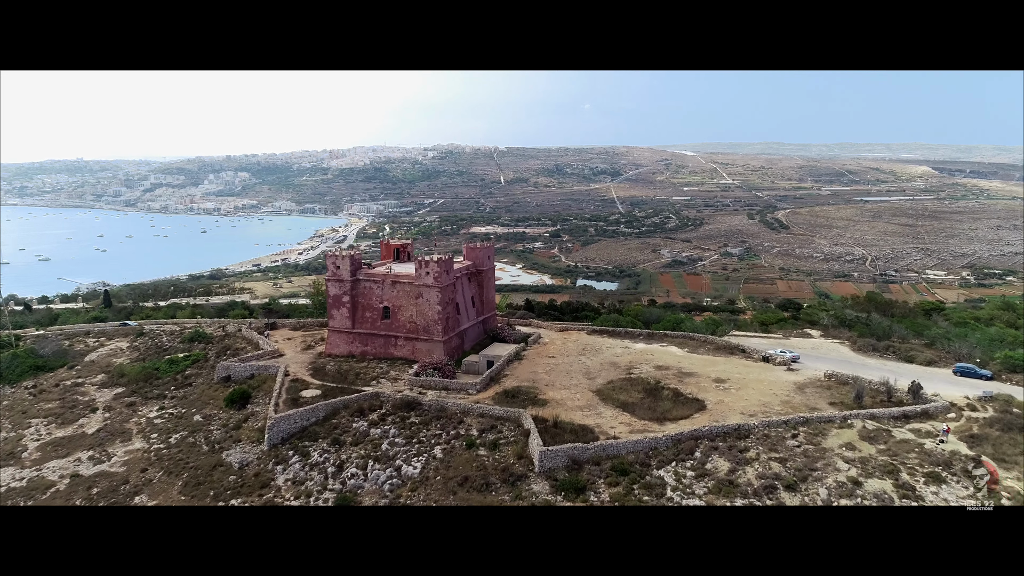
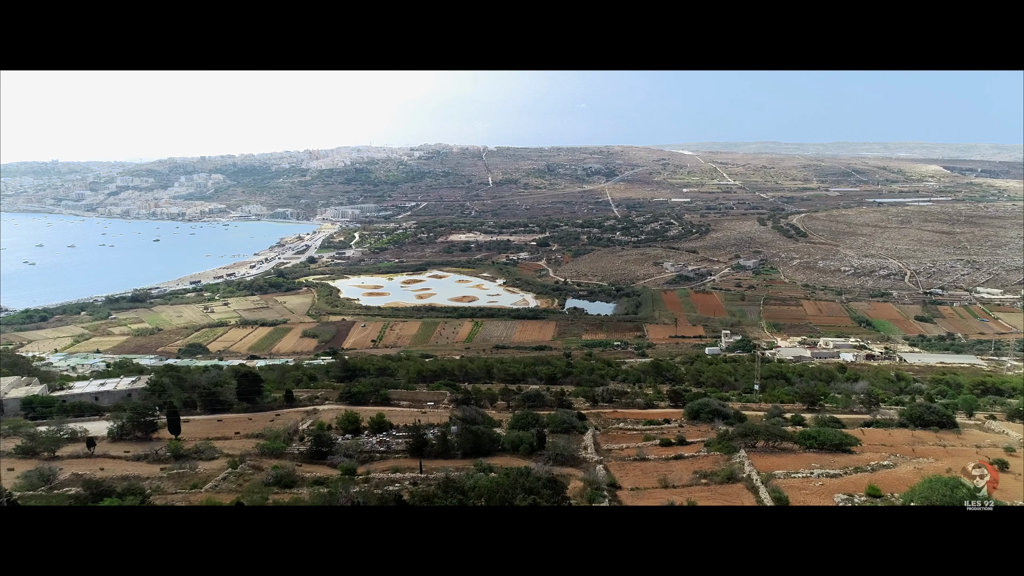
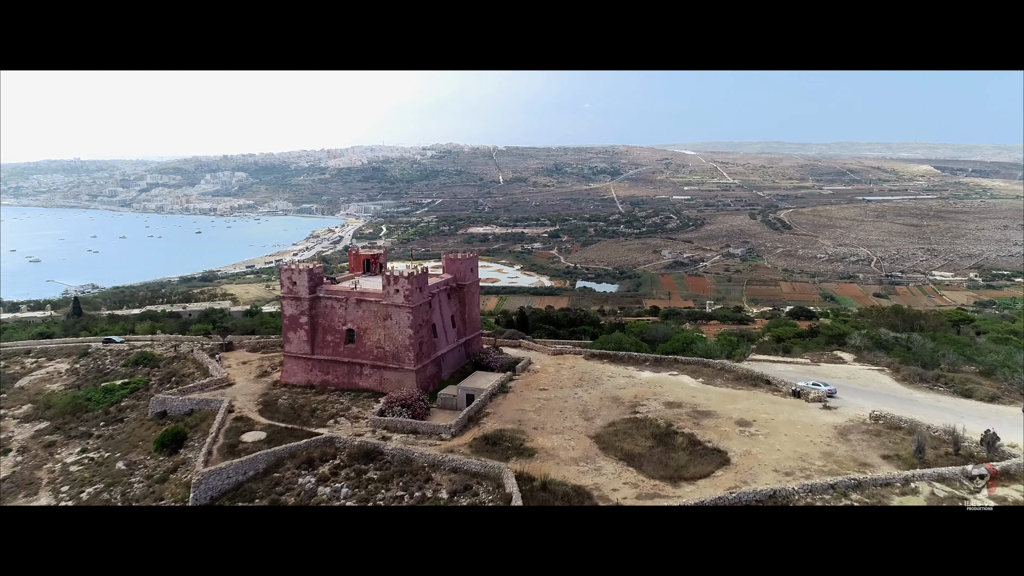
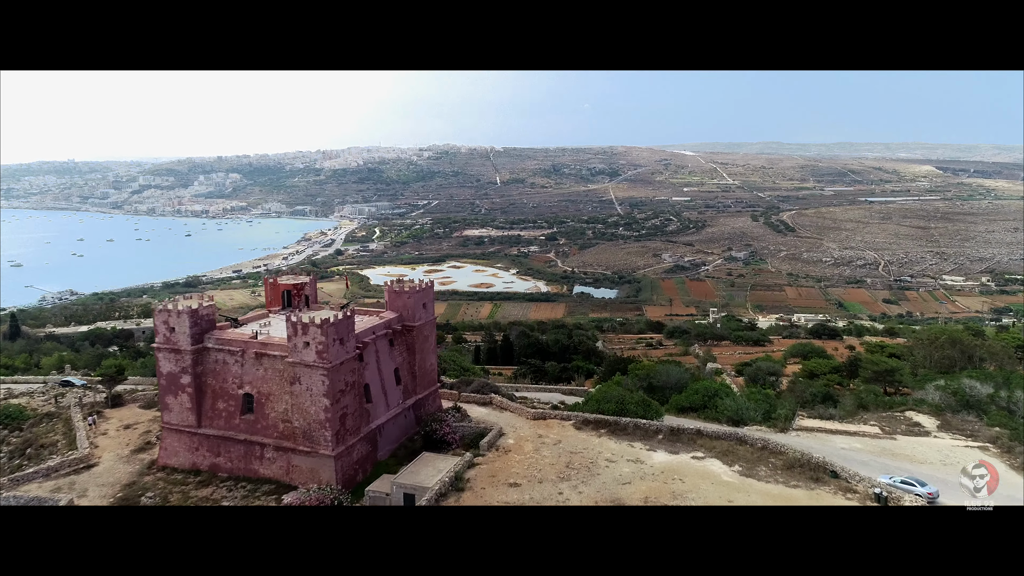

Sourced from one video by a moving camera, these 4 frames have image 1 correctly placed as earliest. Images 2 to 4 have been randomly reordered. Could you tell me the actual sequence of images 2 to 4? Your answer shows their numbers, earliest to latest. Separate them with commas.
3, 4, 2
